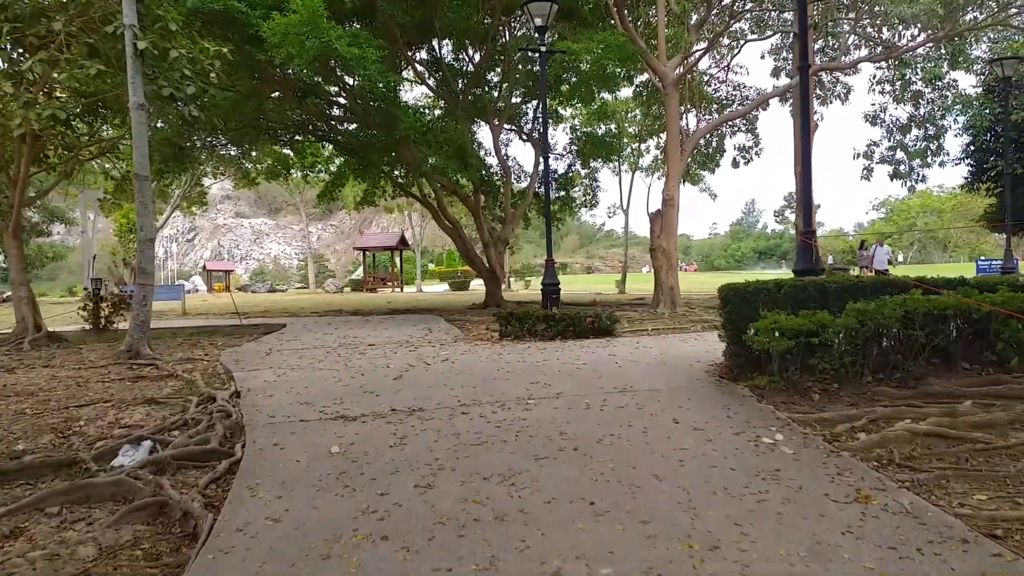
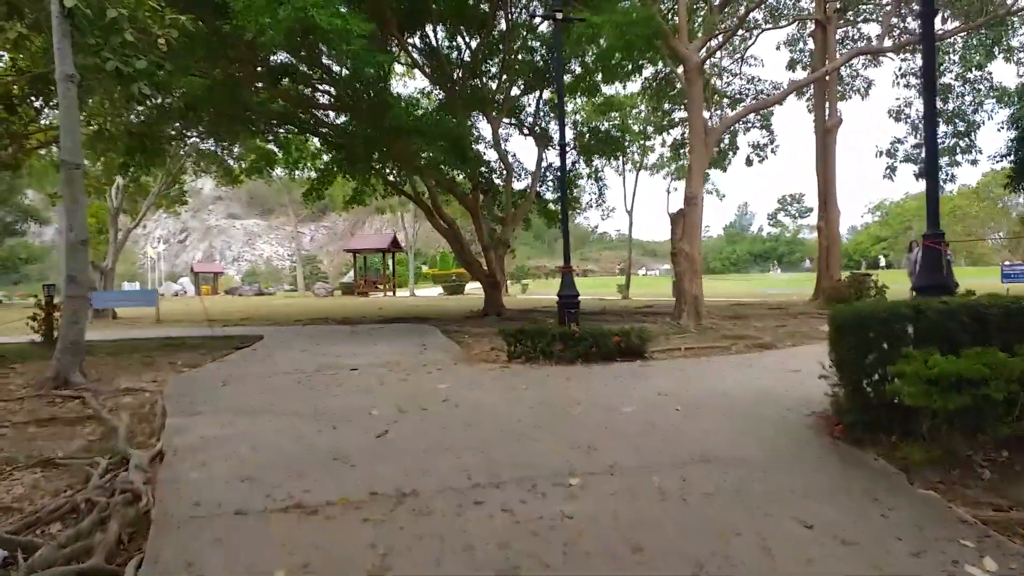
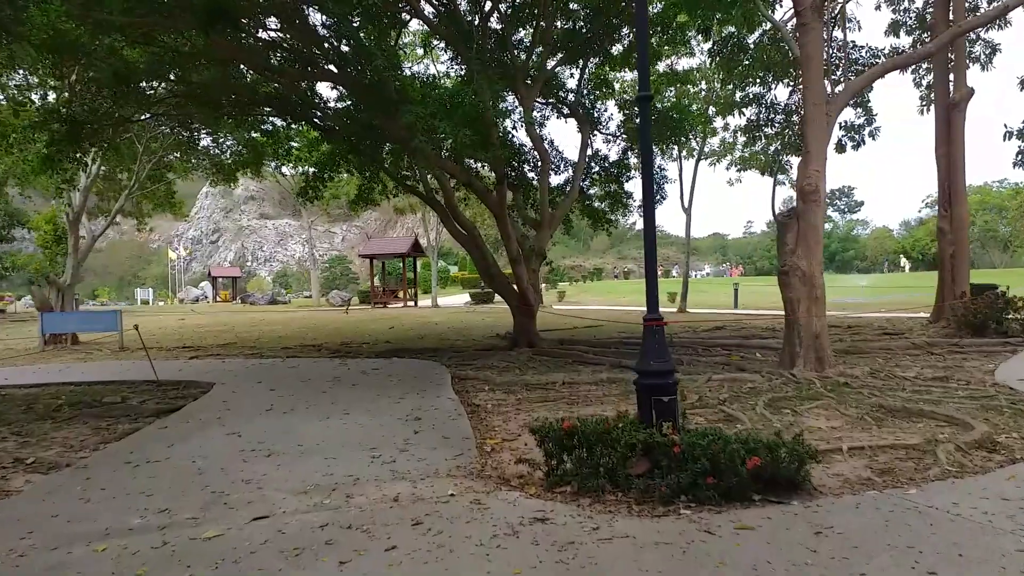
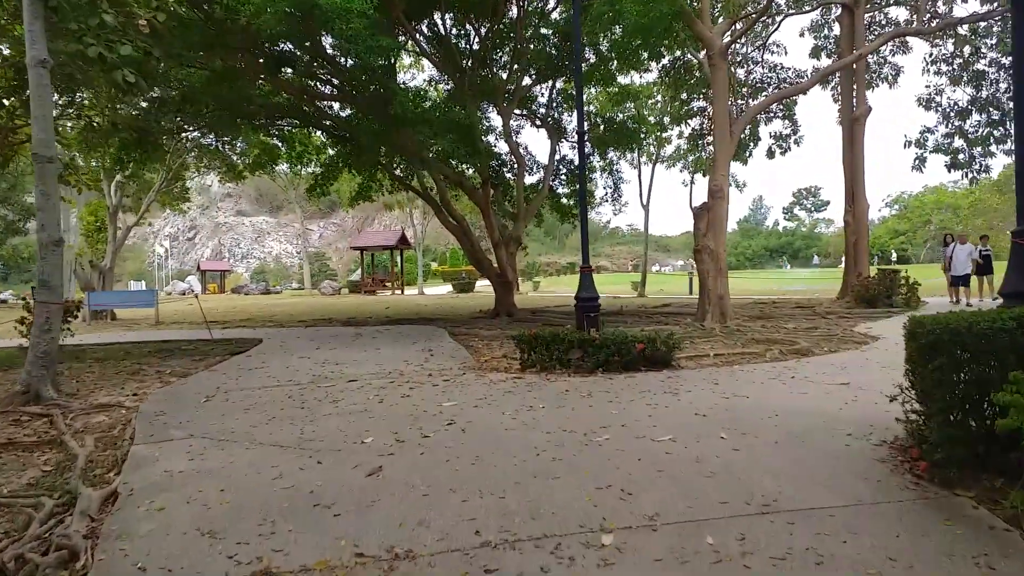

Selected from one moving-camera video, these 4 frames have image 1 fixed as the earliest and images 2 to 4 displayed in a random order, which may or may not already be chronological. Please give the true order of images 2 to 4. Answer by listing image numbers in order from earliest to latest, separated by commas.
2, 4, 3
